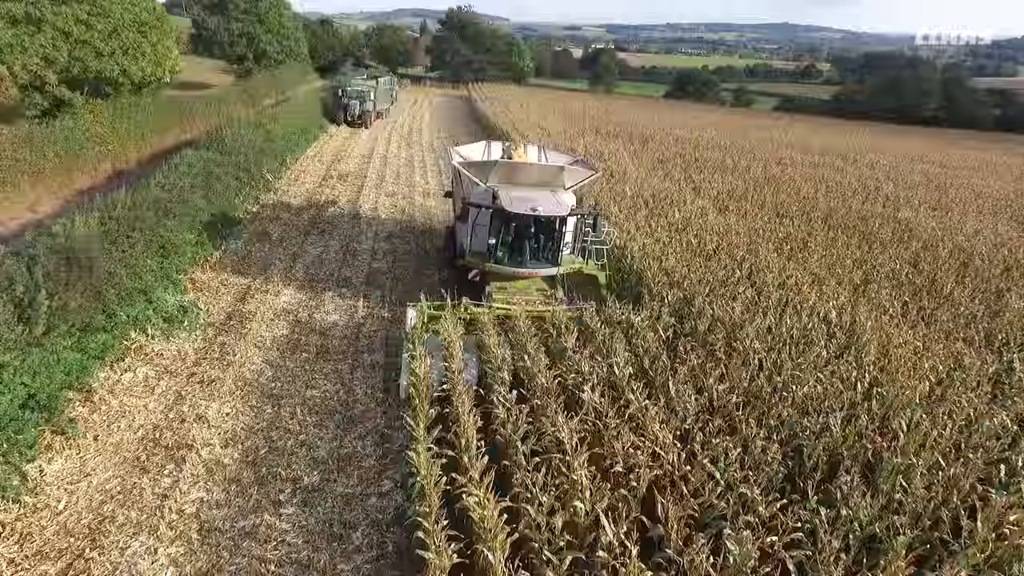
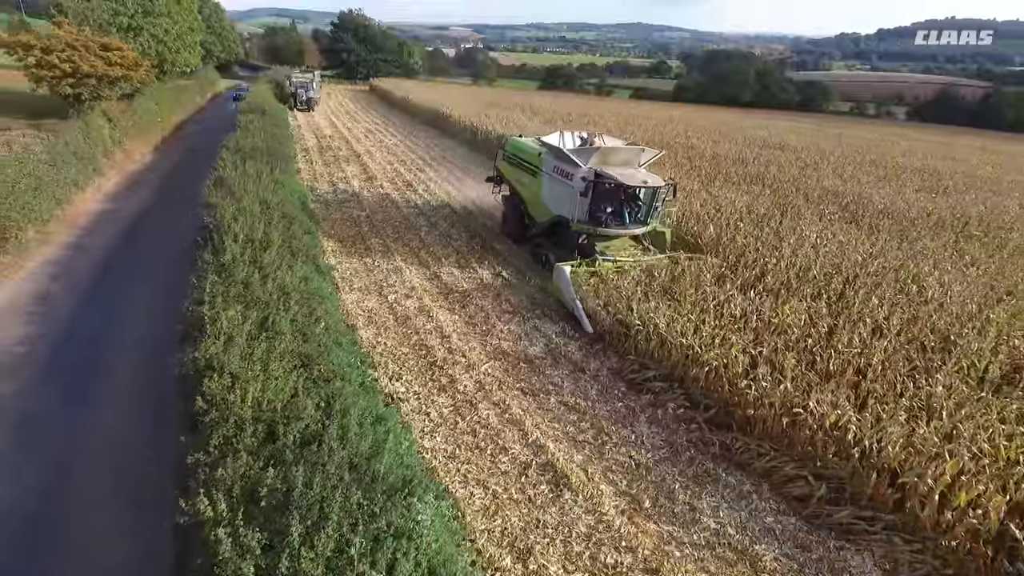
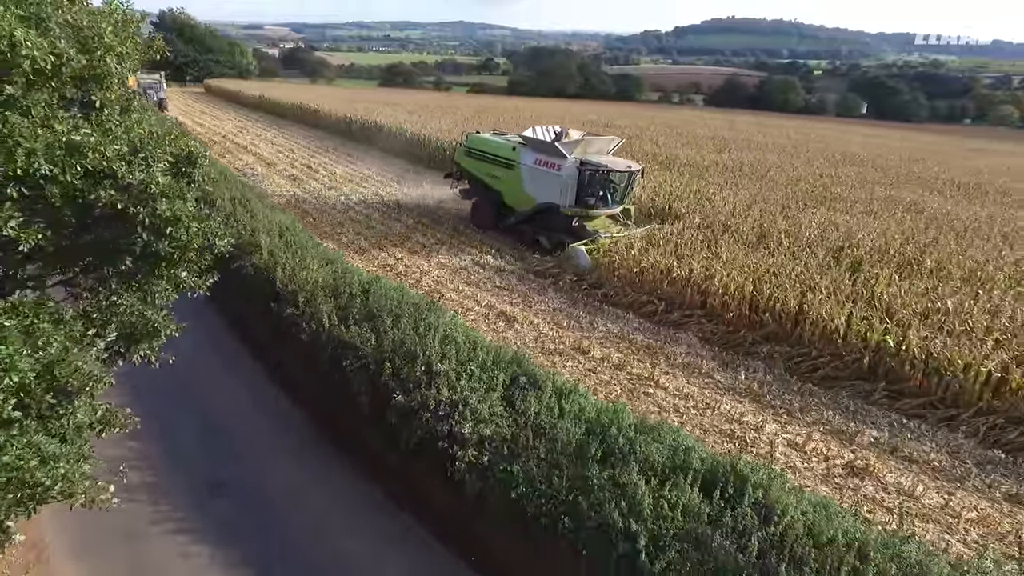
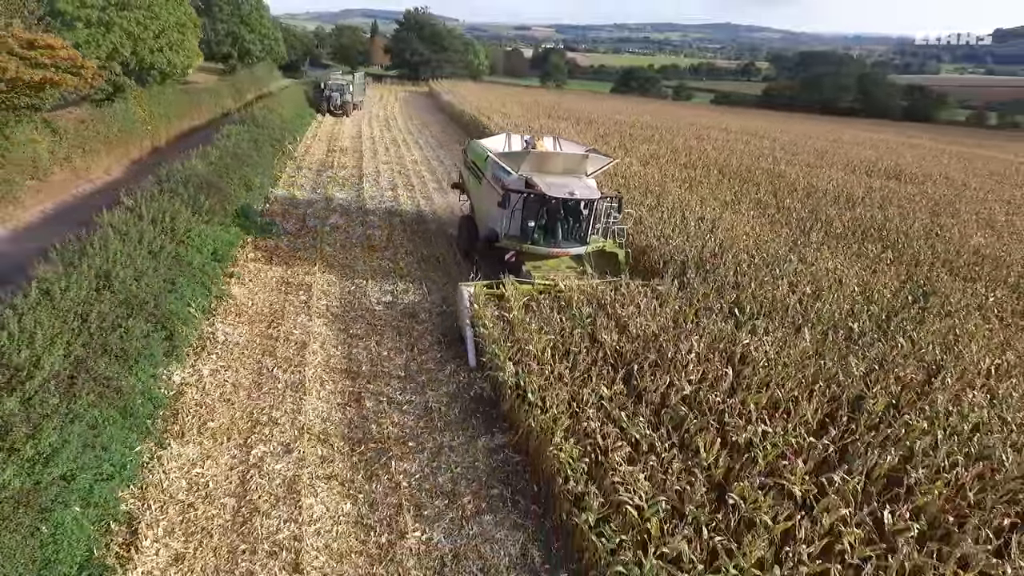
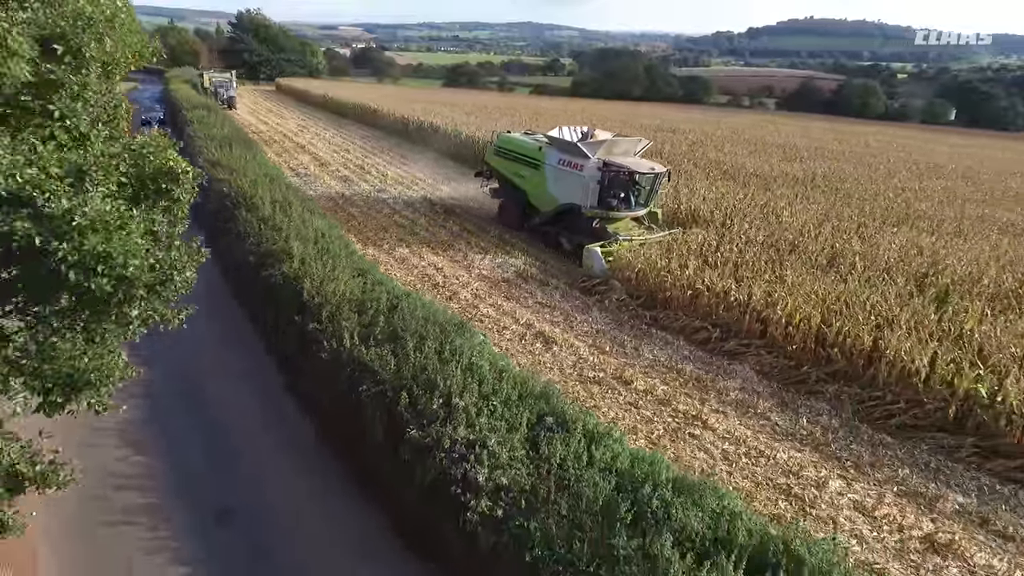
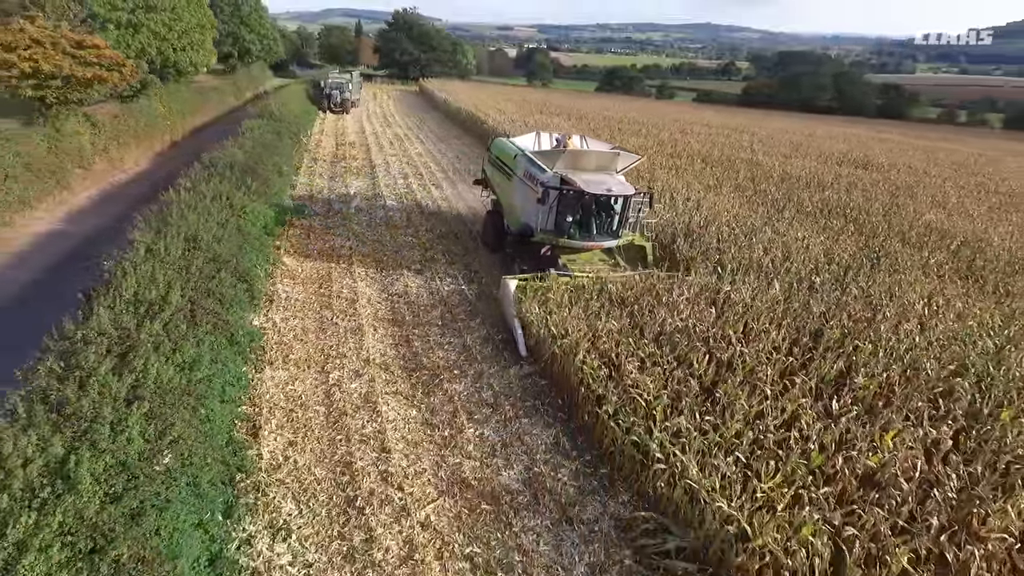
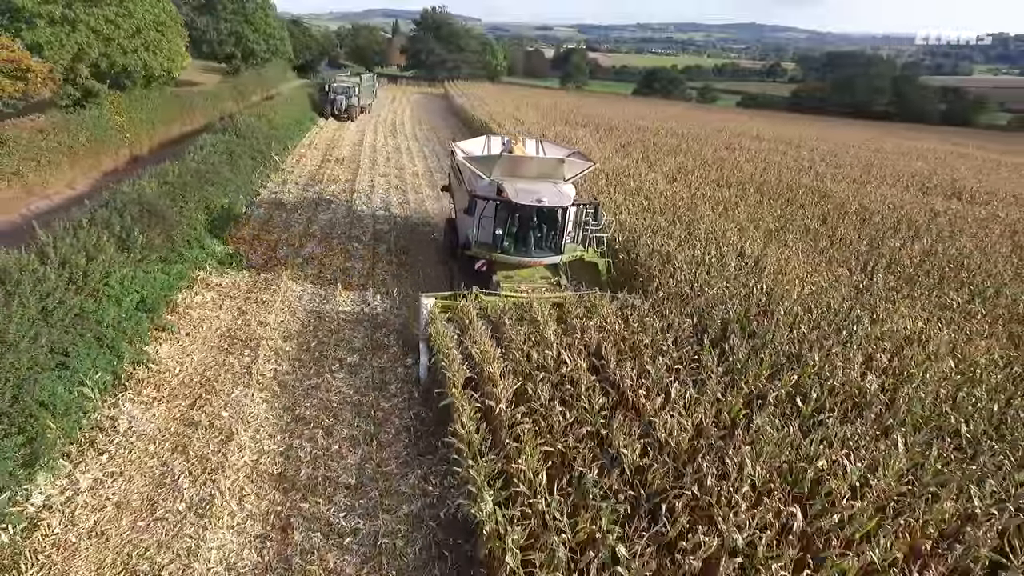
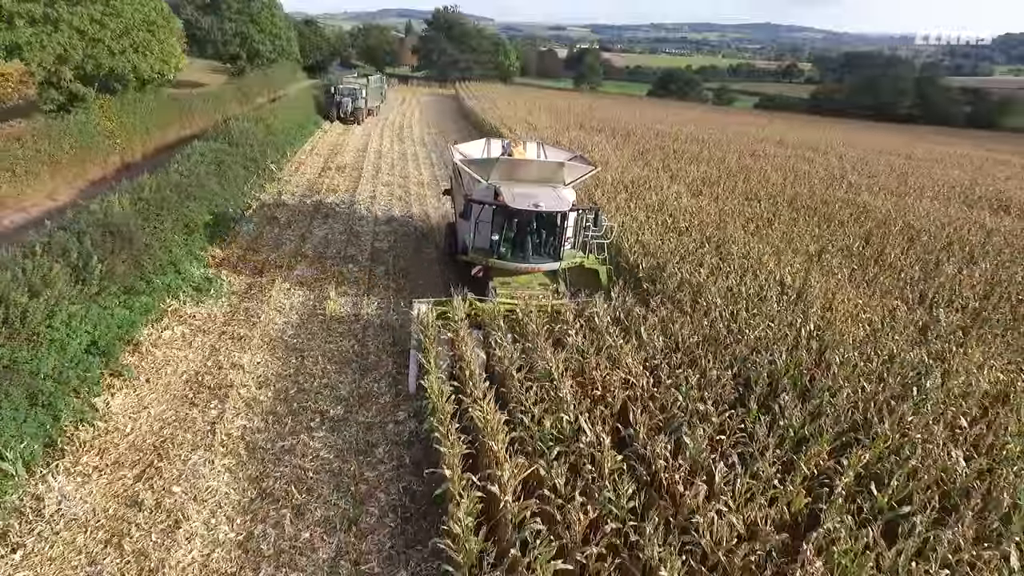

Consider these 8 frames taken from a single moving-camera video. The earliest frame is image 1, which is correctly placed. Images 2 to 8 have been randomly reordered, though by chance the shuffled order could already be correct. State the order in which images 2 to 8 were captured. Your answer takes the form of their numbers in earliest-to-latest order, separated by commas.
8, 7, 4, 6, 2, 5, 3
